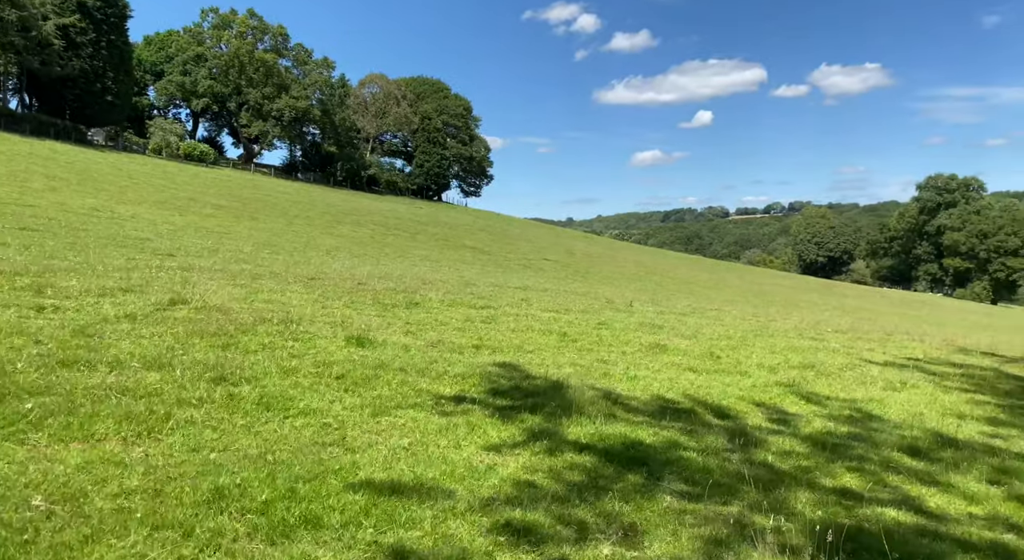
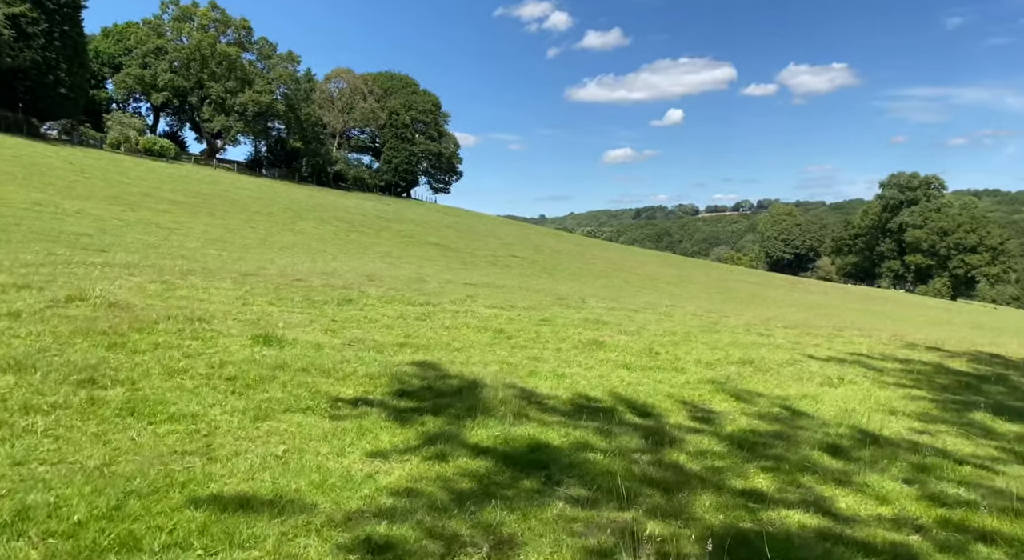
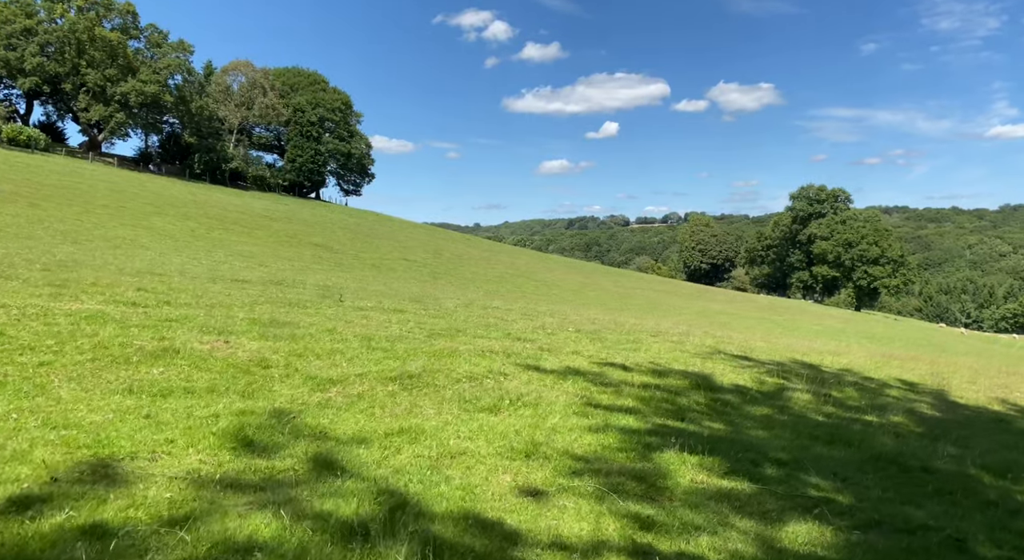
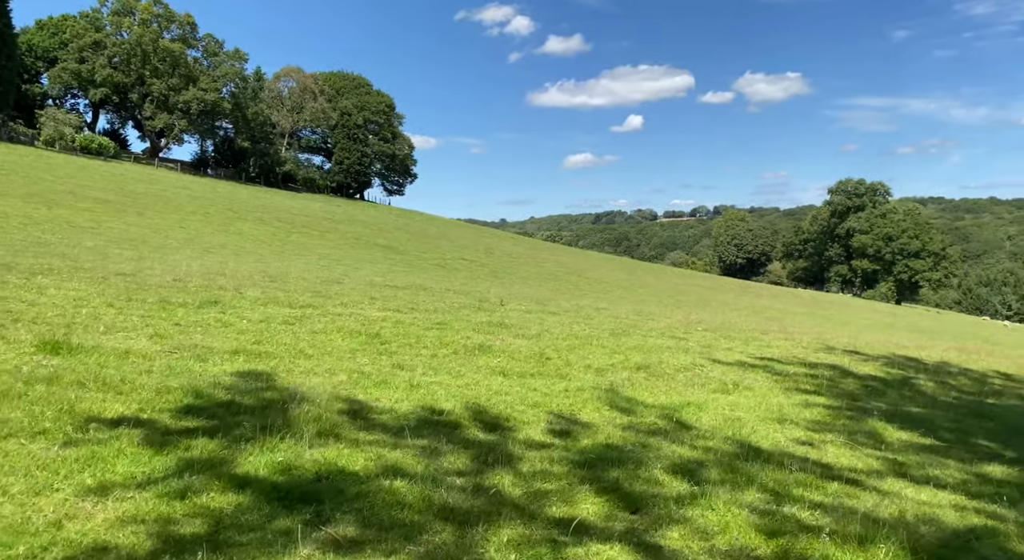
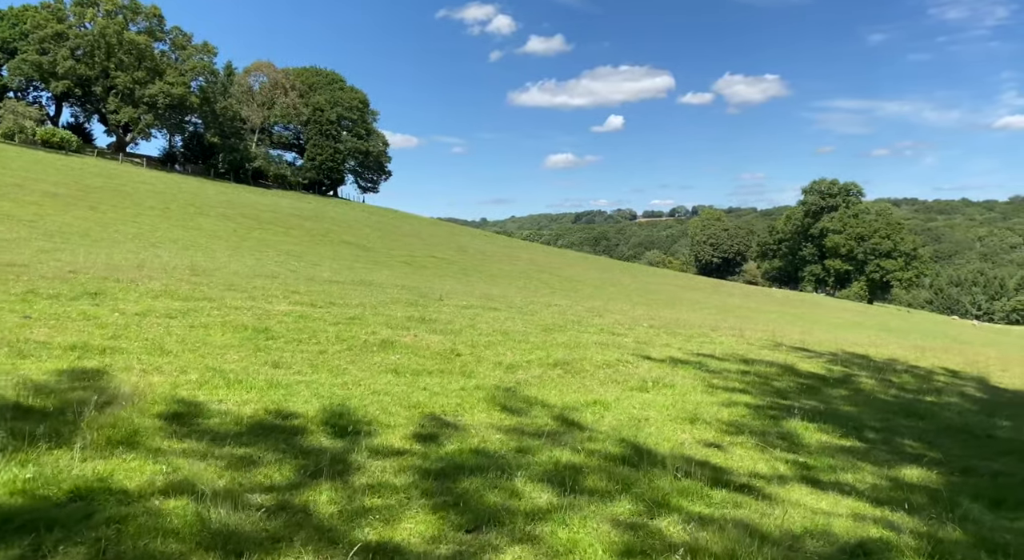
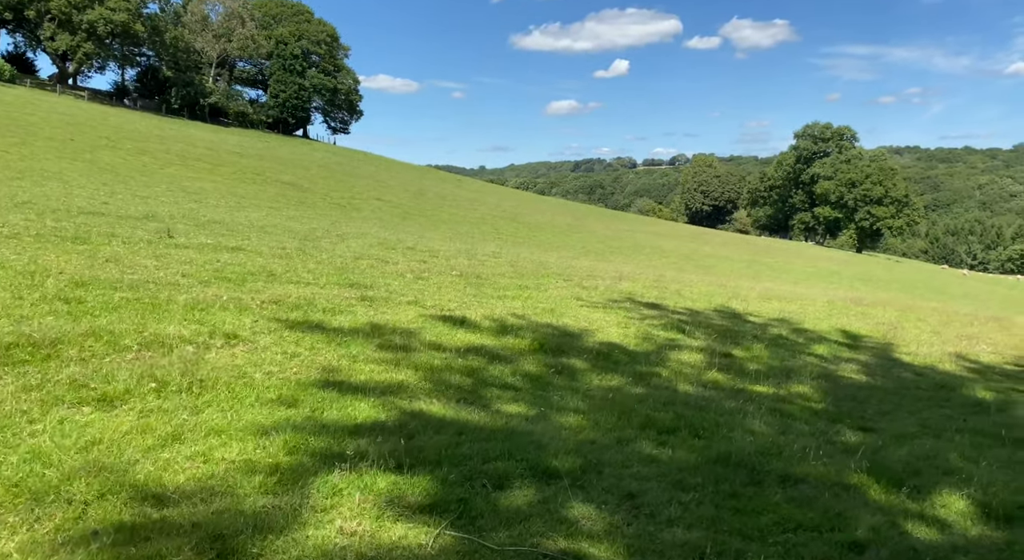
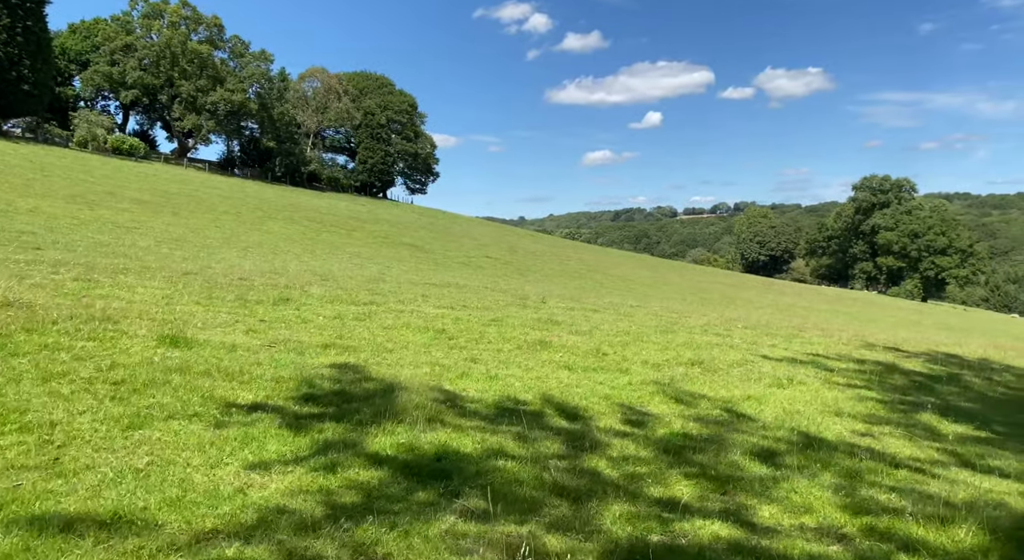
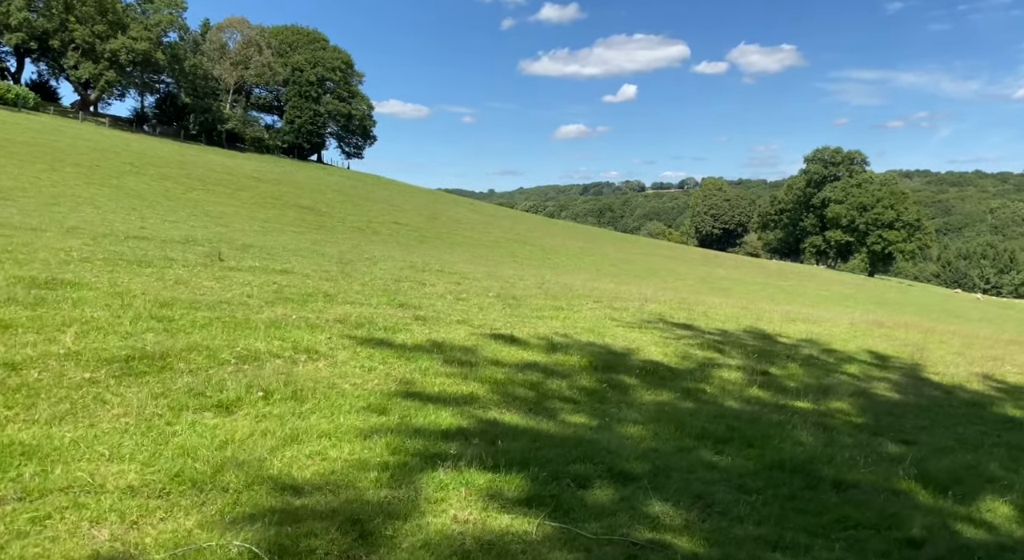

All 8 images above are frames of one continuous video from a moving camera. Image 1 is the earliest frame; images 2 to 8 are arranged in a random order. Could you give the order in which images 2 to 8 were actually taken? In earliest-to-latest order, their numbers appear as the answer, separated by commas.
2, 7, 4, 5, 3, 8, 6
